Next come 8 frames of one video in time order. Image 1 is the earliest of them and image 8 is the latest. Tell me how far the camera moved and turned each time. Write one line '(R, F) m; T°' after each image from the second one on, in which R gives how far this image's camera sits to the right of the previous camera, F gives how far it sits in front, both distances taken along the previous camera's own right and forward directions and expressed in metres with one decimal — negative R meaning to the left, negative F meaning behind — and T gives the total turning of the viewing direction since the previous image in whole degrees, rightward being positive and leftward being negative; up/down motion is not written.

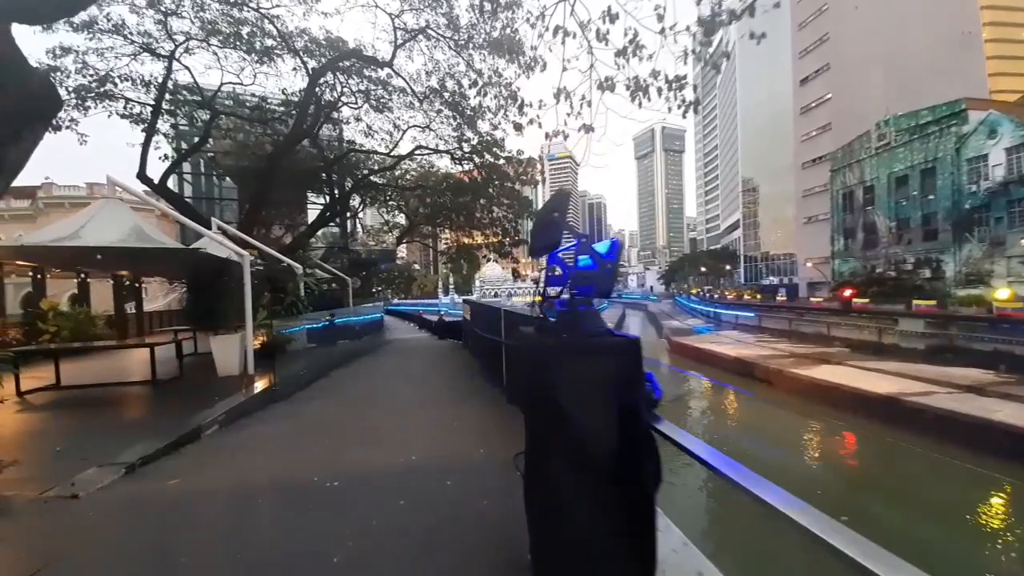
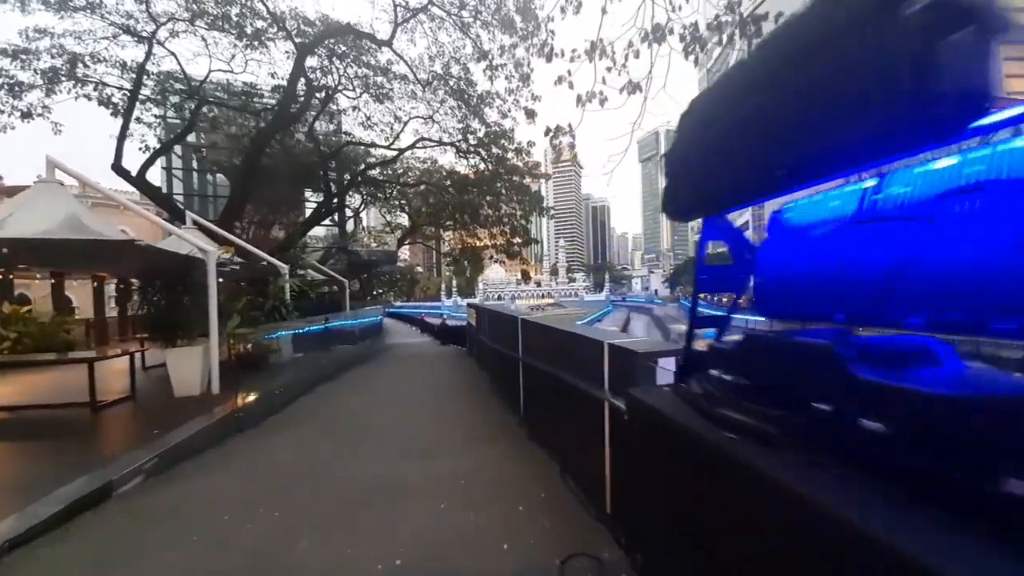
(0.0, +0.3) m; 0°
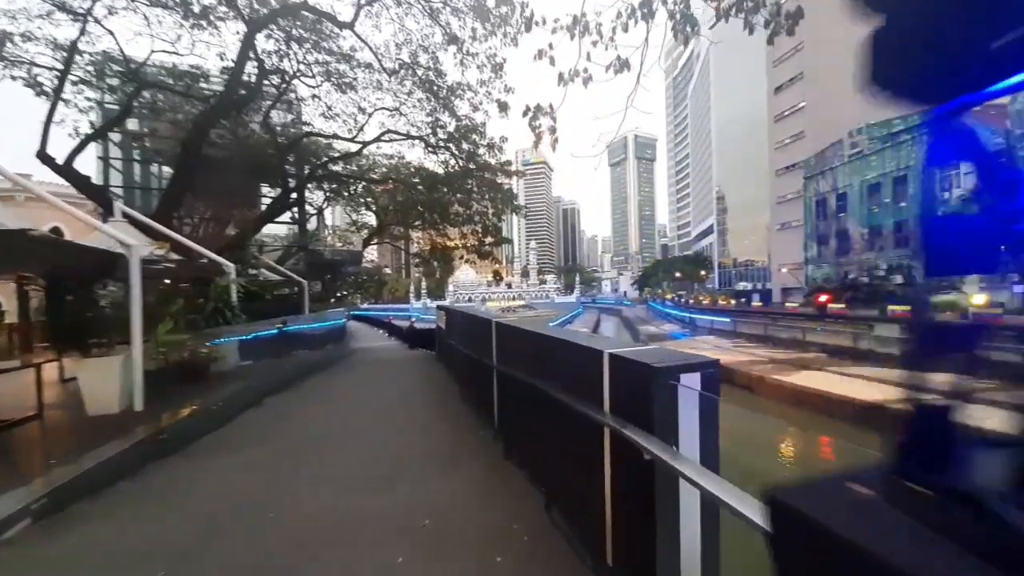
(0.0, +0.2) m; +3°
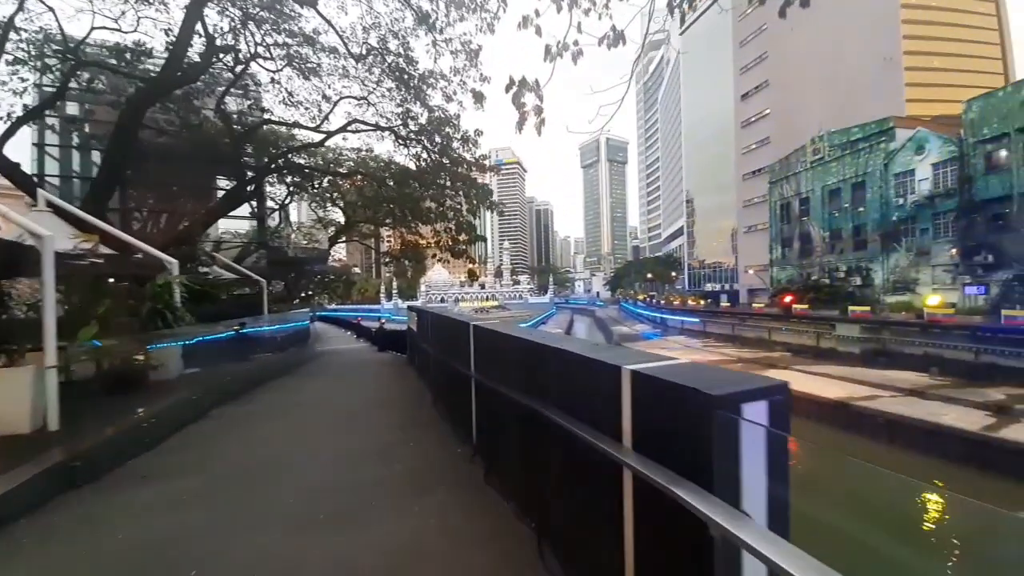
(0.0, +0.2) m; +3°
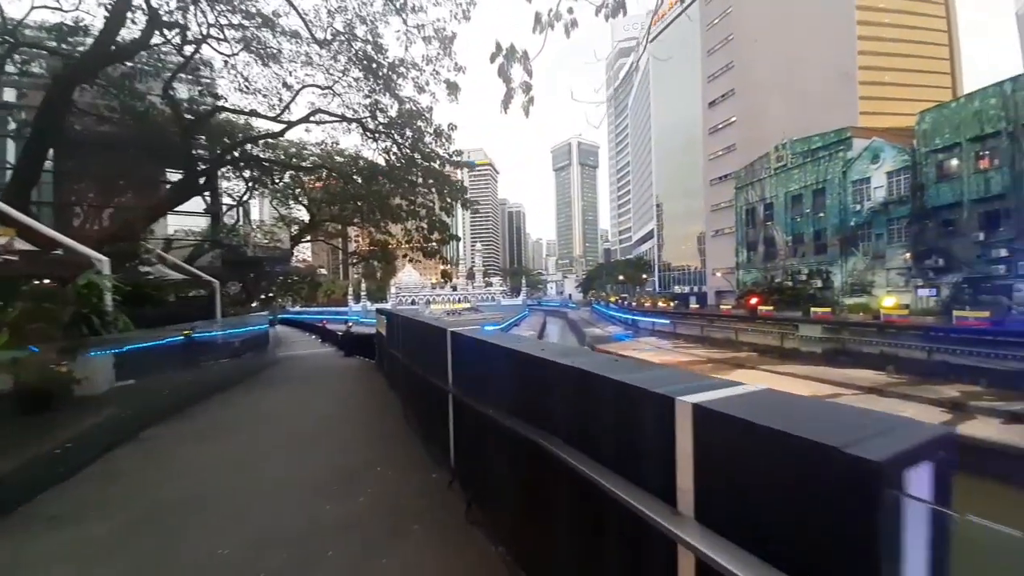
(0.0, +0.1) m; +3°
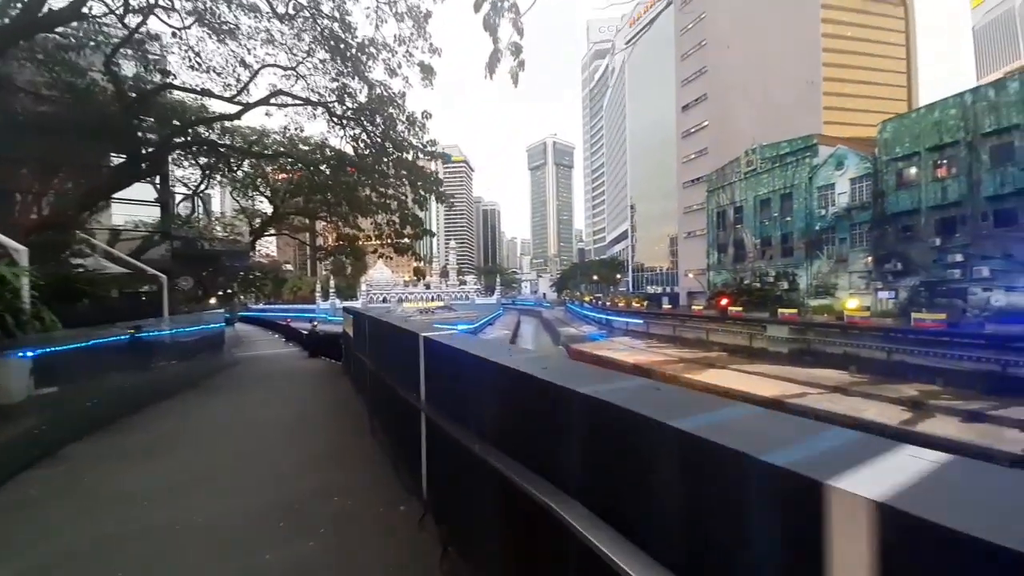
(0.0, +0.1) m; +3°
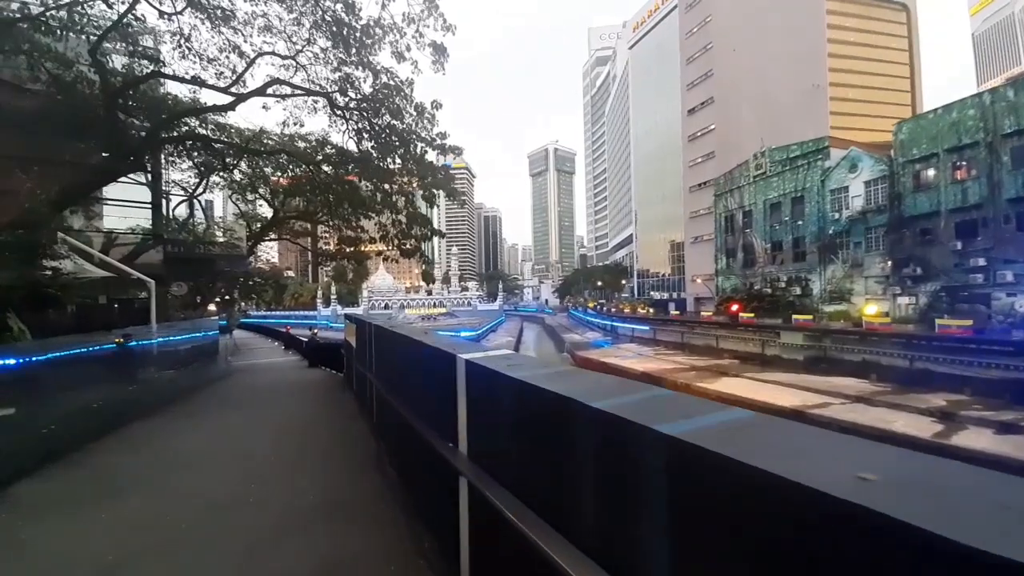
(-0.2, +0.7) m; 0°
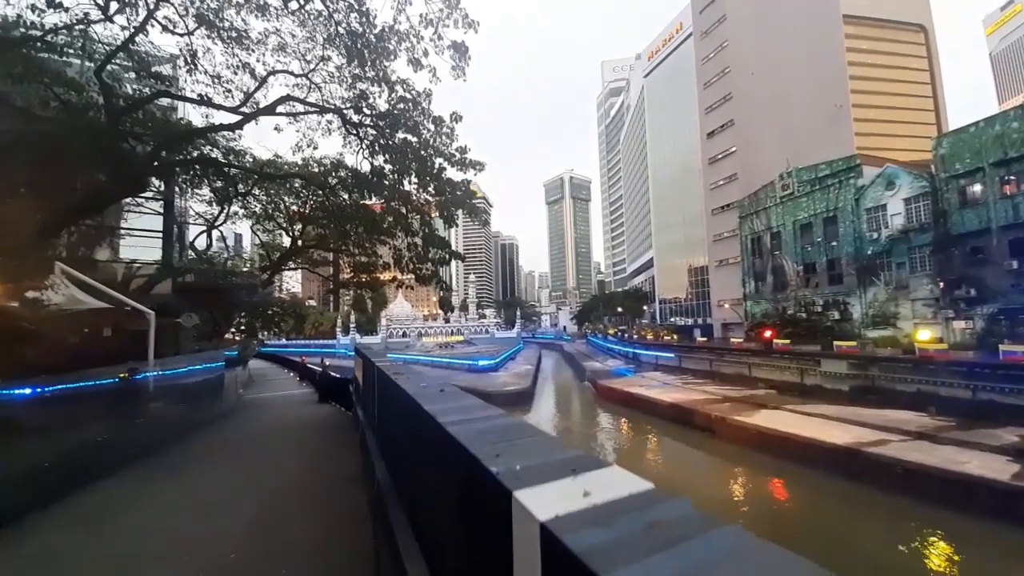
(-0.2, +1.4) m; -2°
